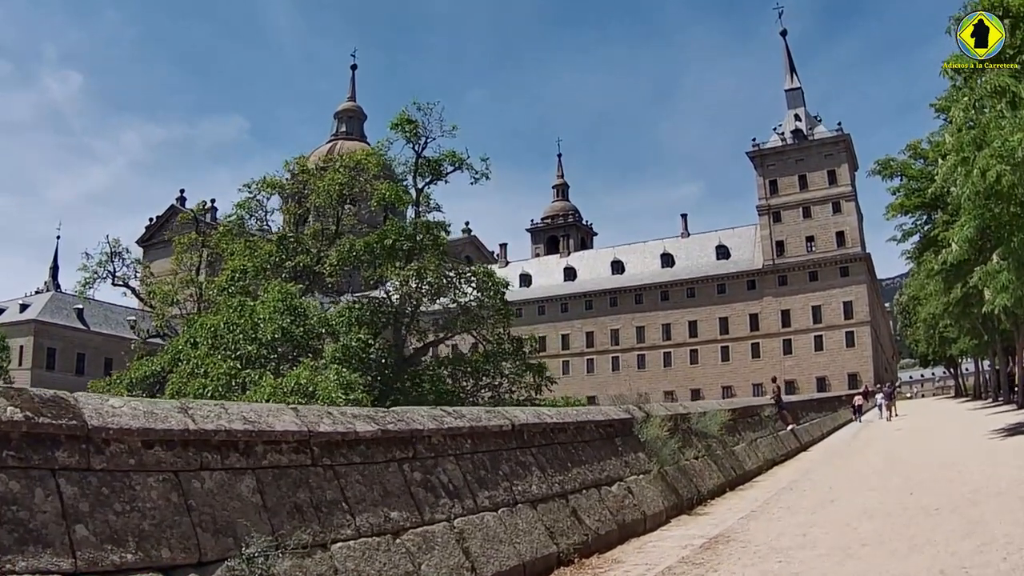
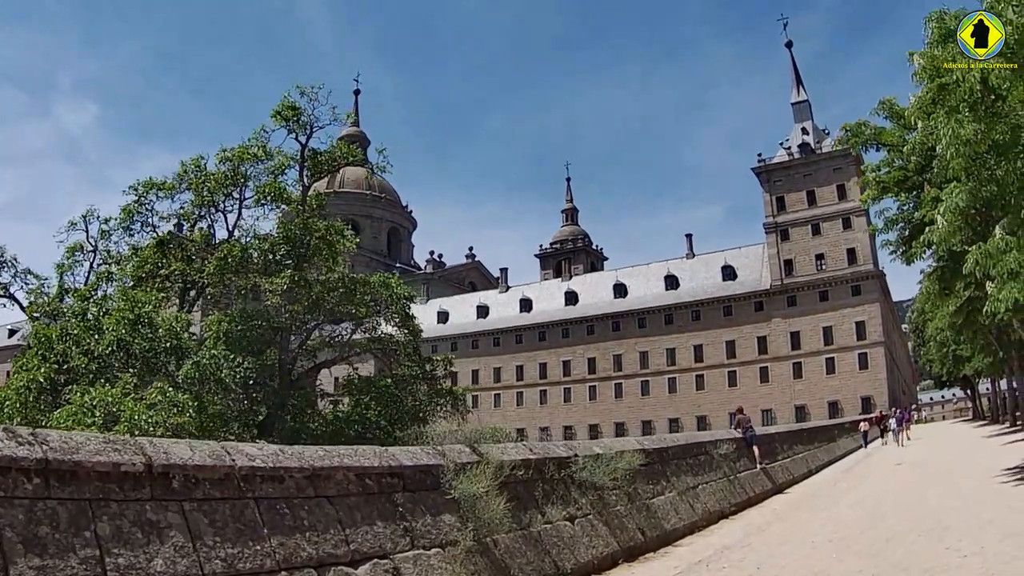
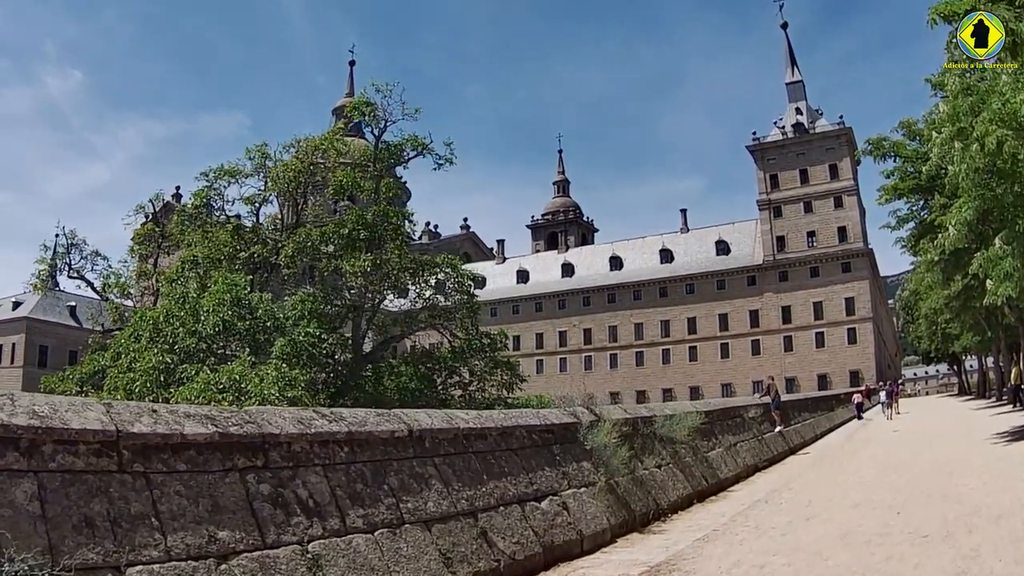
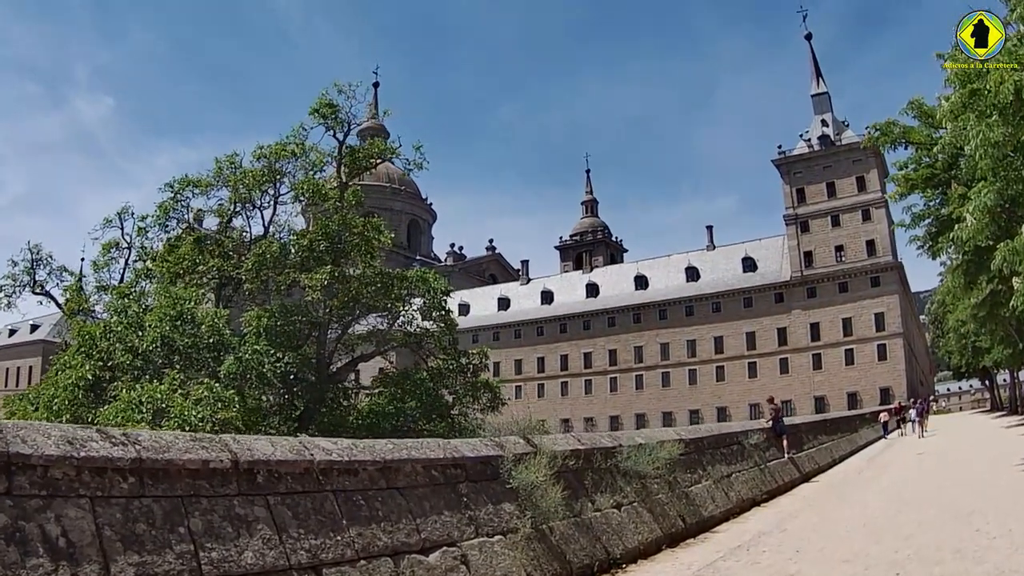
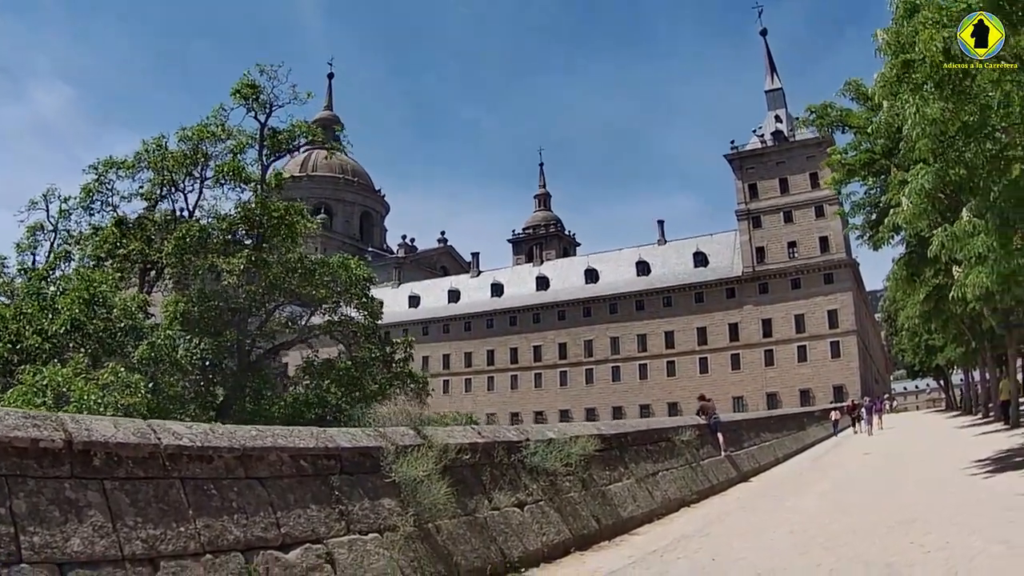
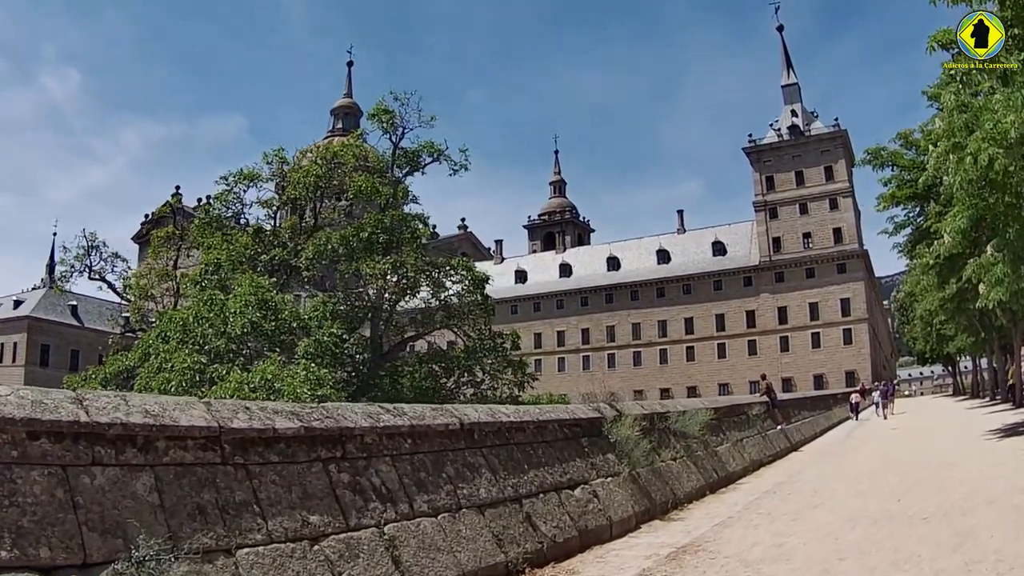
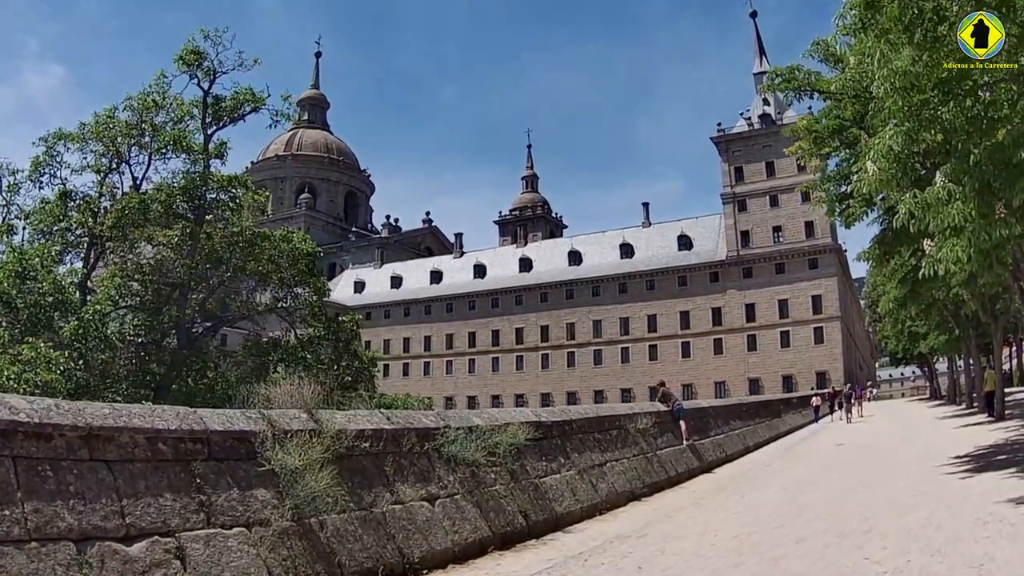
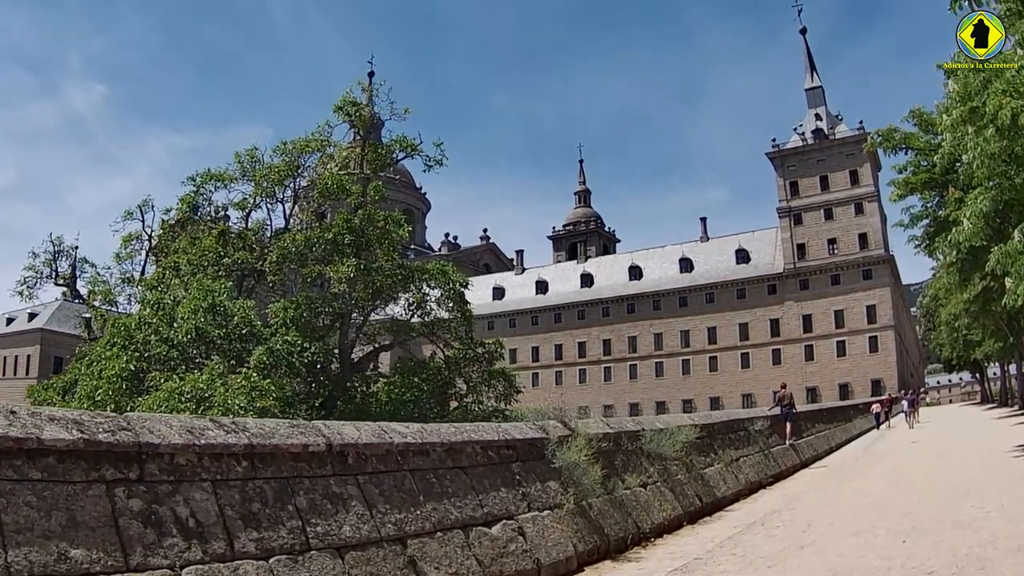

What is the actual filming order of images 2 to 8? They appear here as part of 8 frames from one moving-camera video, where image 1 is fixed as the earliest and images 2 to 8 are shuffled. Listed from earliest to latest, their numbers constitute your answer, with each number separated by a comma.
6, 3, 8, 4, 2, 5, 7
